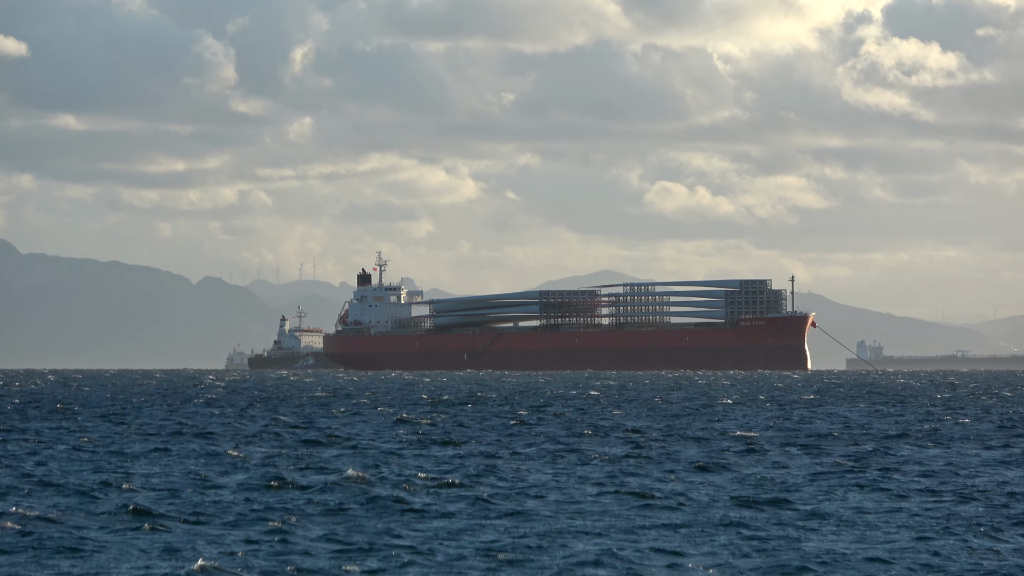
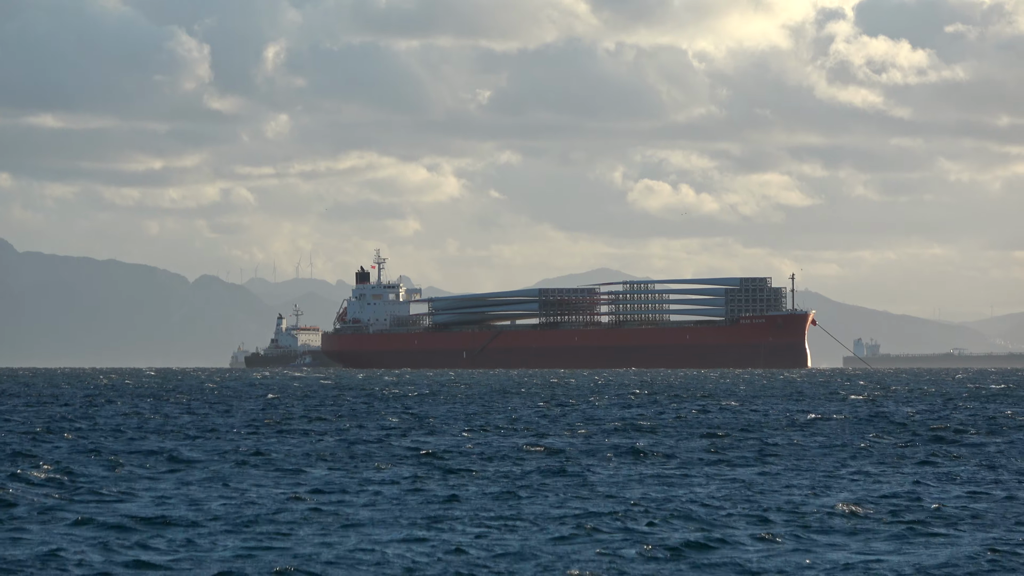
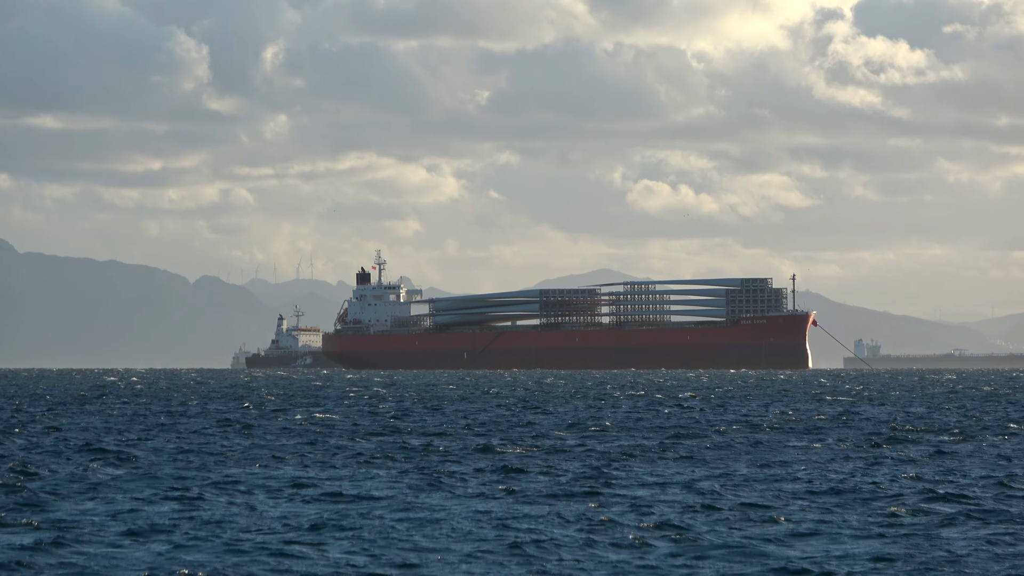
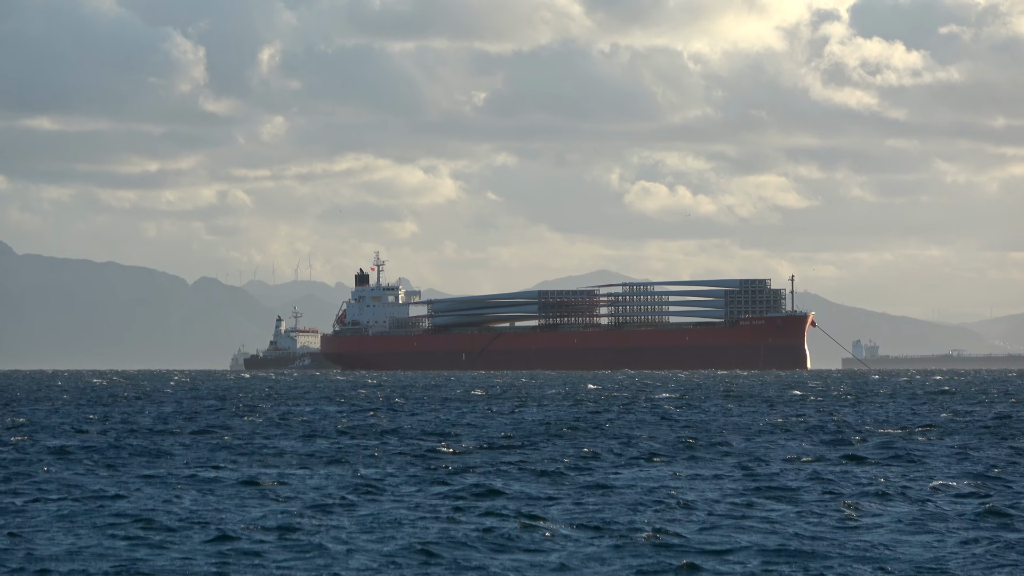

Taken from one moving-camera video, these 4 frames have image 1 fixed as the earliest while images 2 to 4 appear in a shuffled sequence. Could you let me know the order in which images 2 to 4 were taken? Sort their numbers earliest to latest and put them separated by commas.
2, 3, 4
